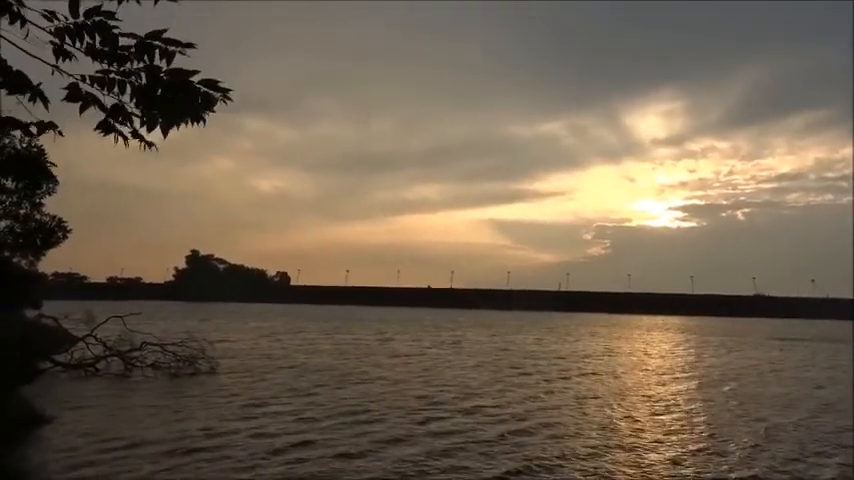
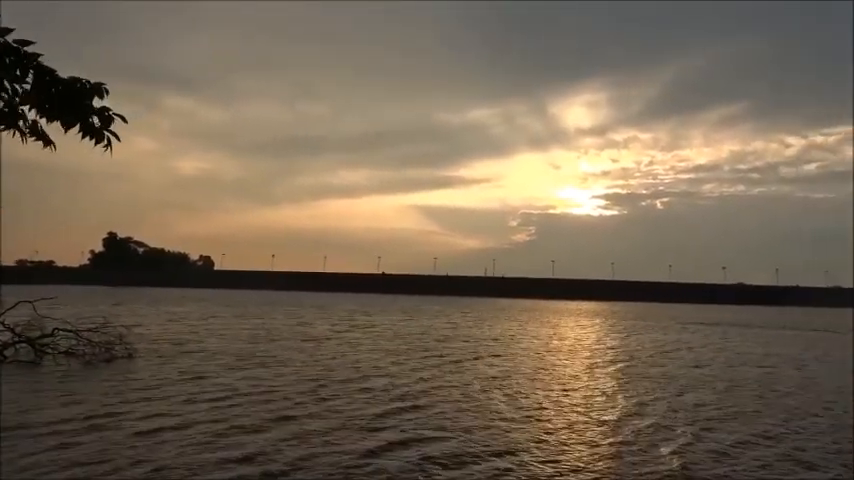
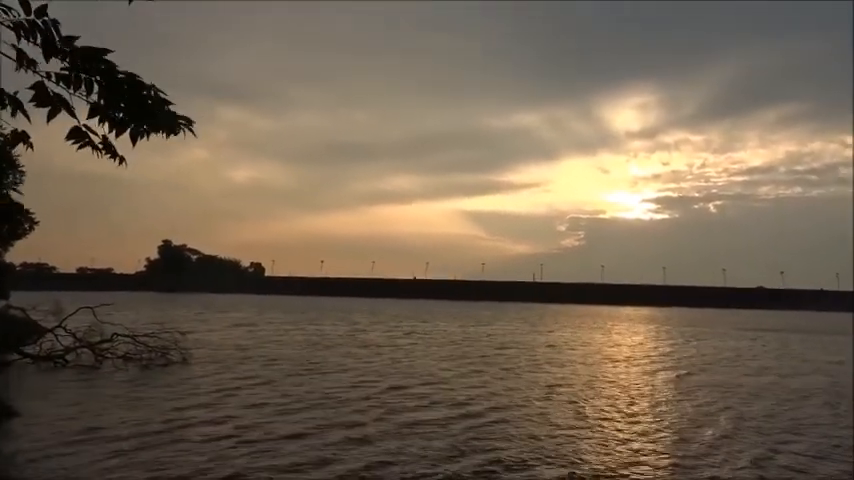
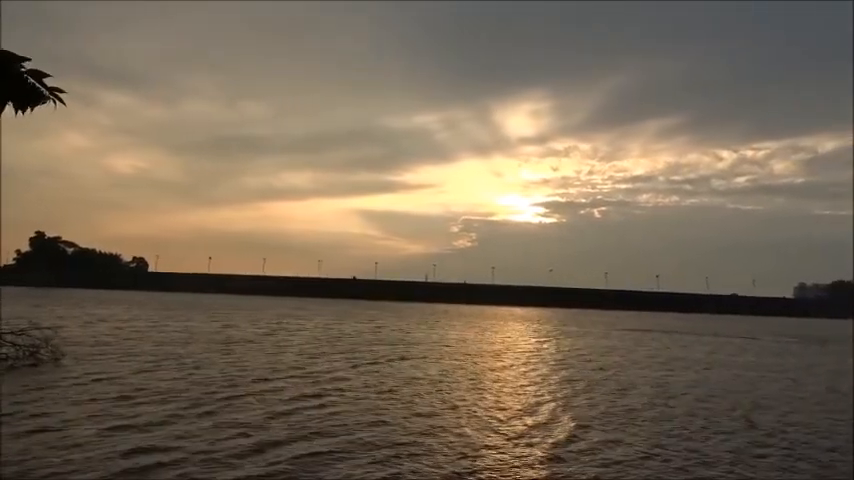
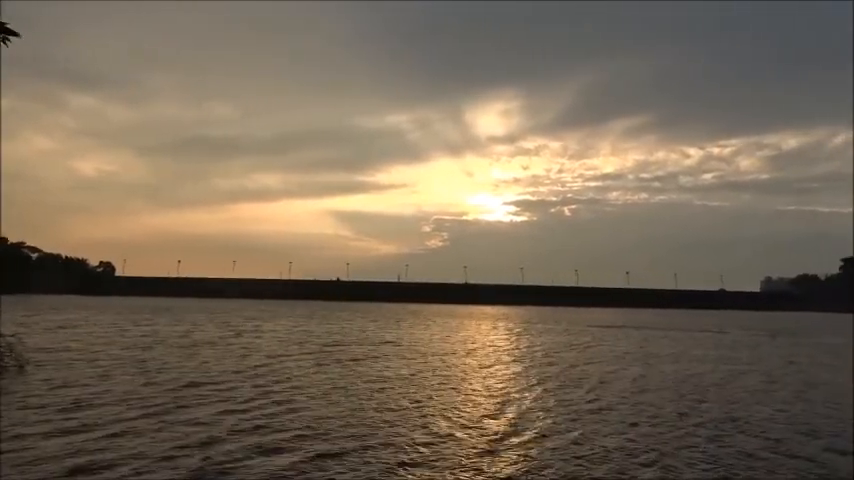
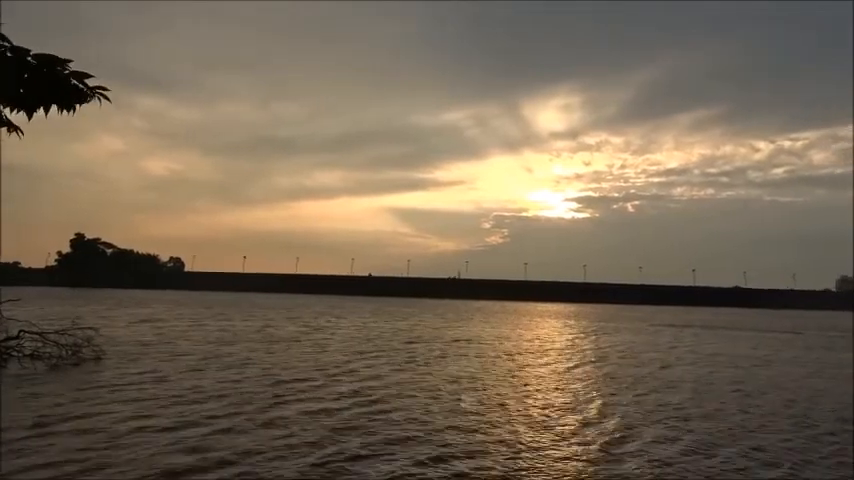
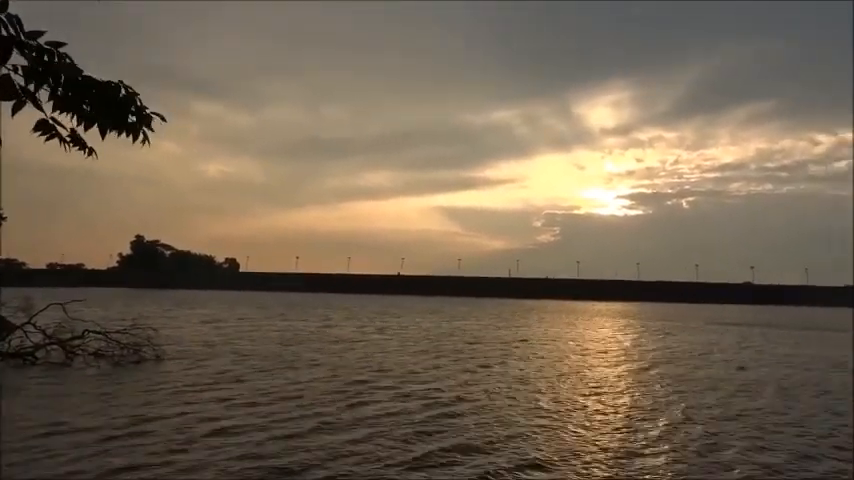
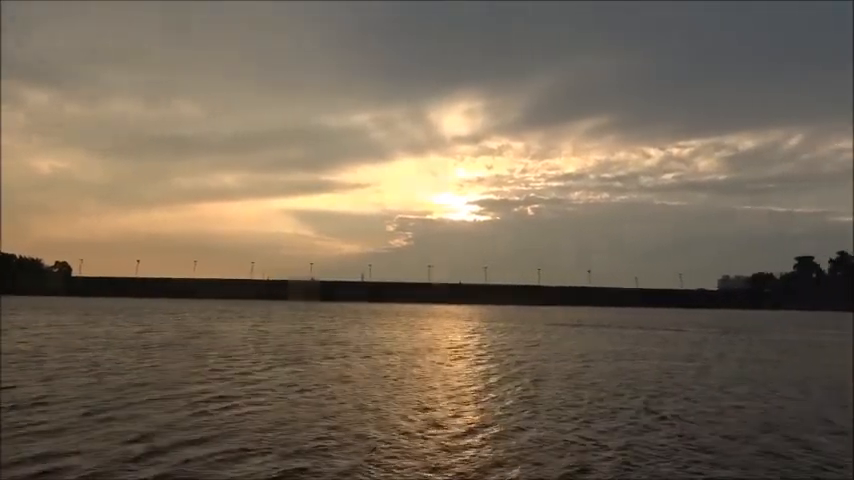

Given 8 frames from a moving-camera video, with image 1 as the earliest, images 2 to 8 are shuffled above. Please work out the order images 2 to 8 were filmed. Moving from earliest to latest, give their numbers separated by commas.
3, 7, 2, 6, 4, 5, 8
